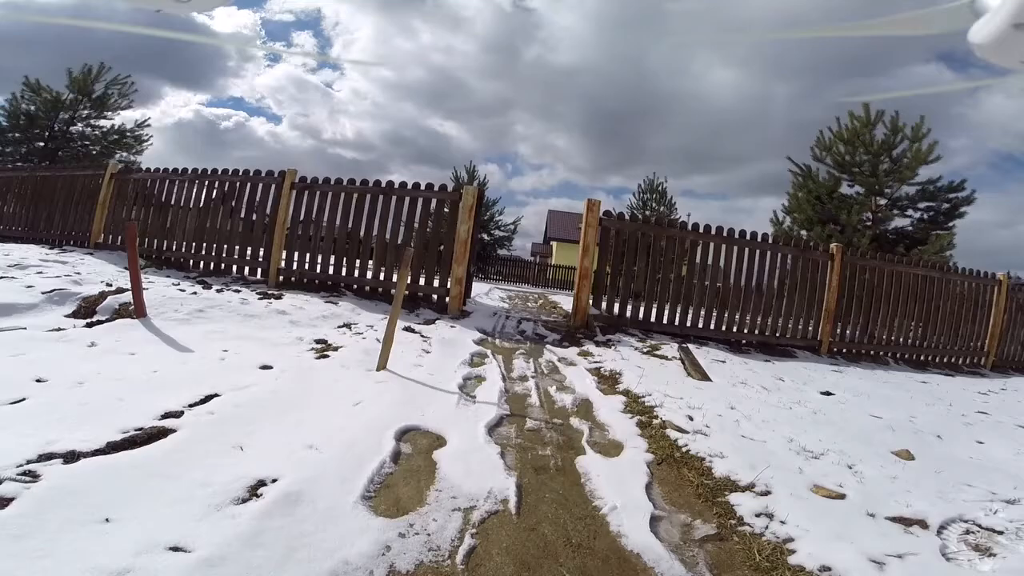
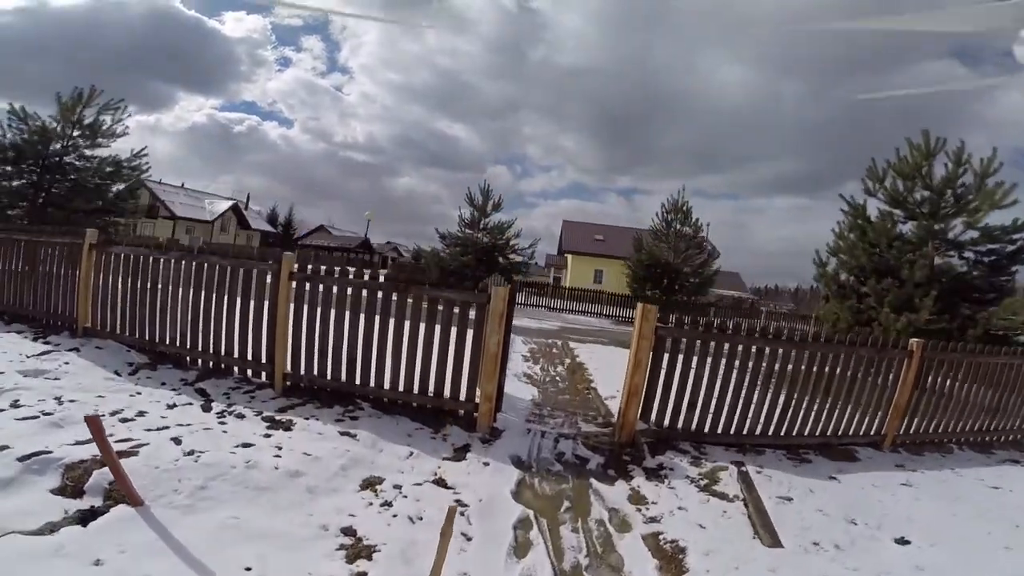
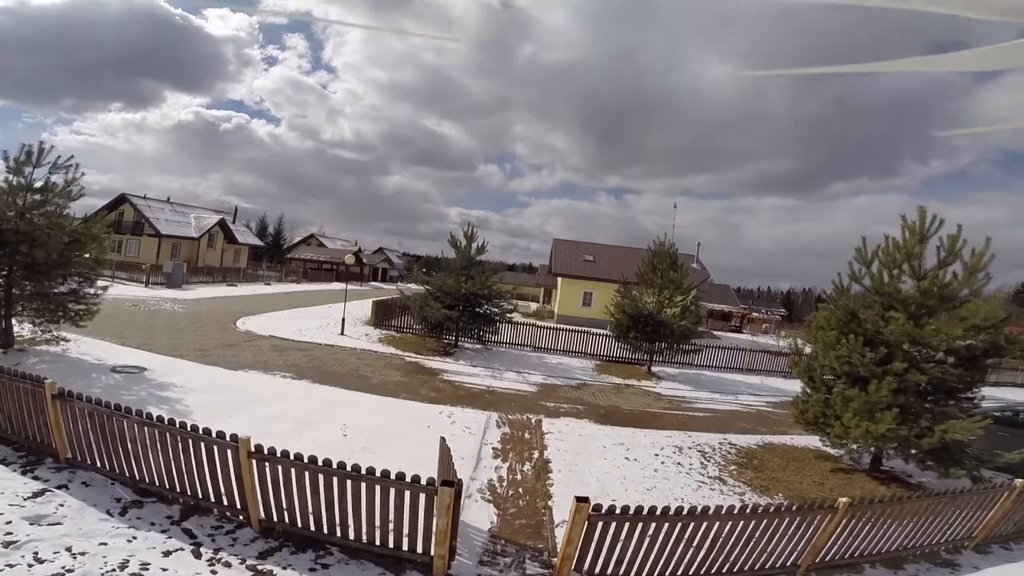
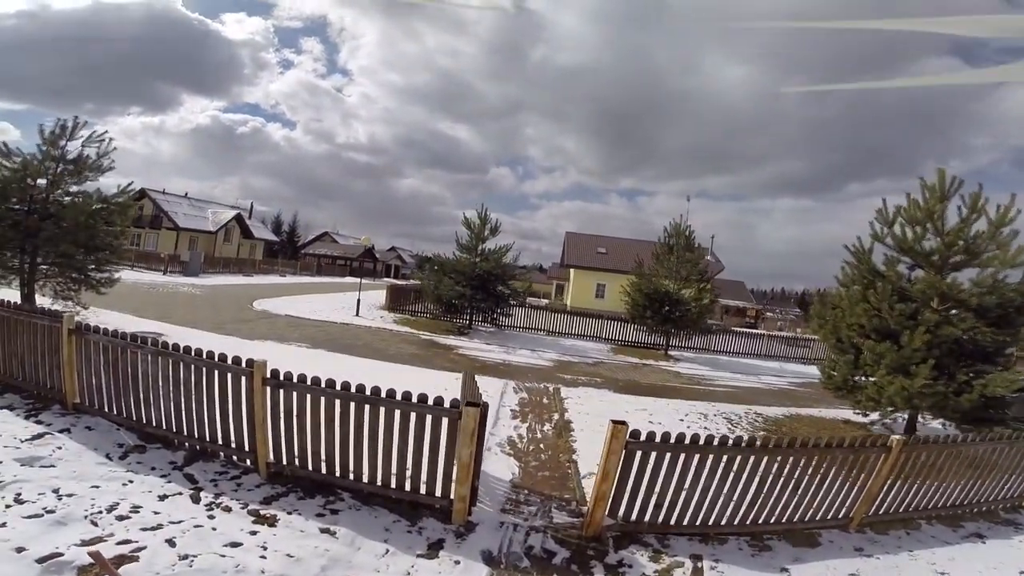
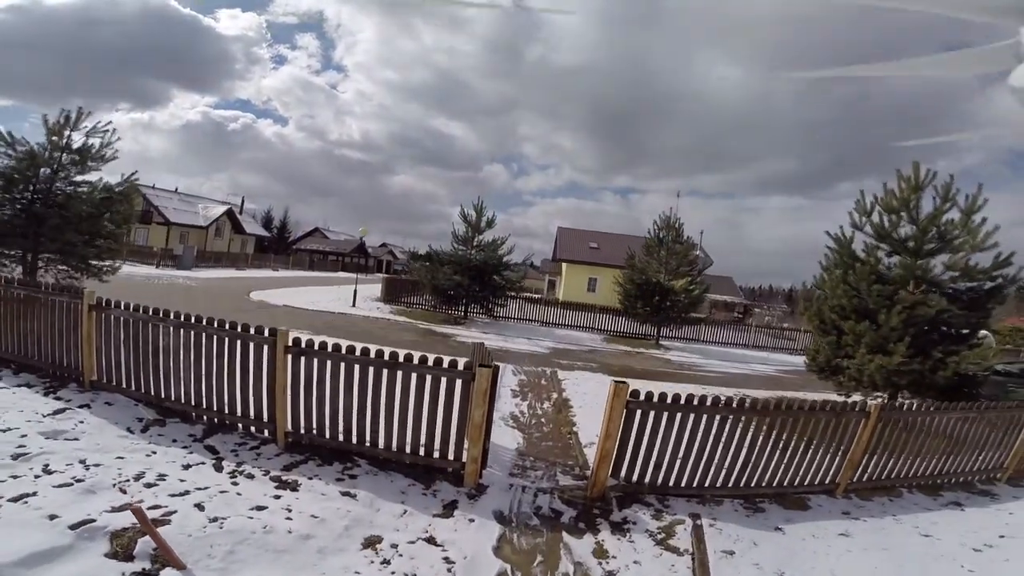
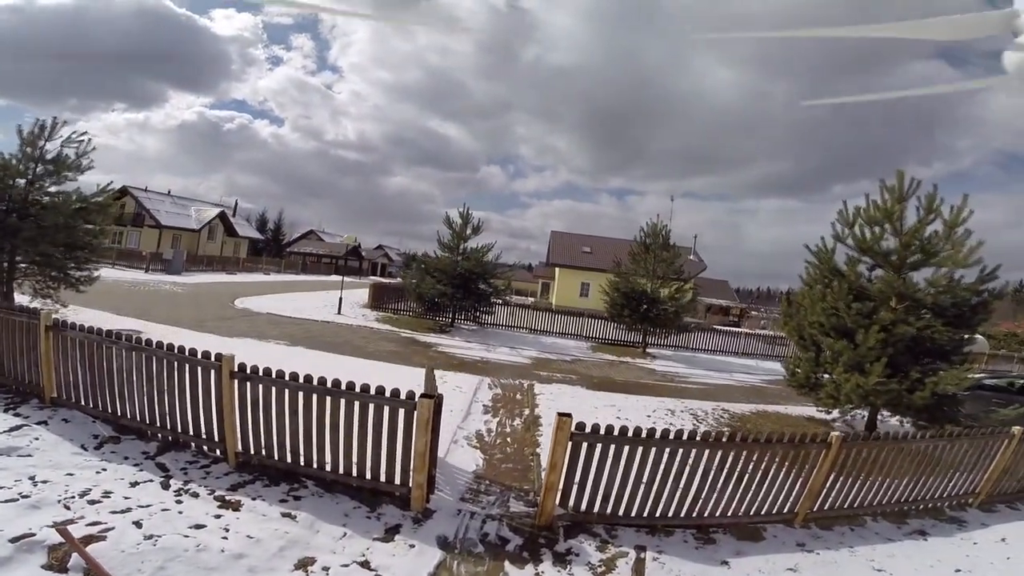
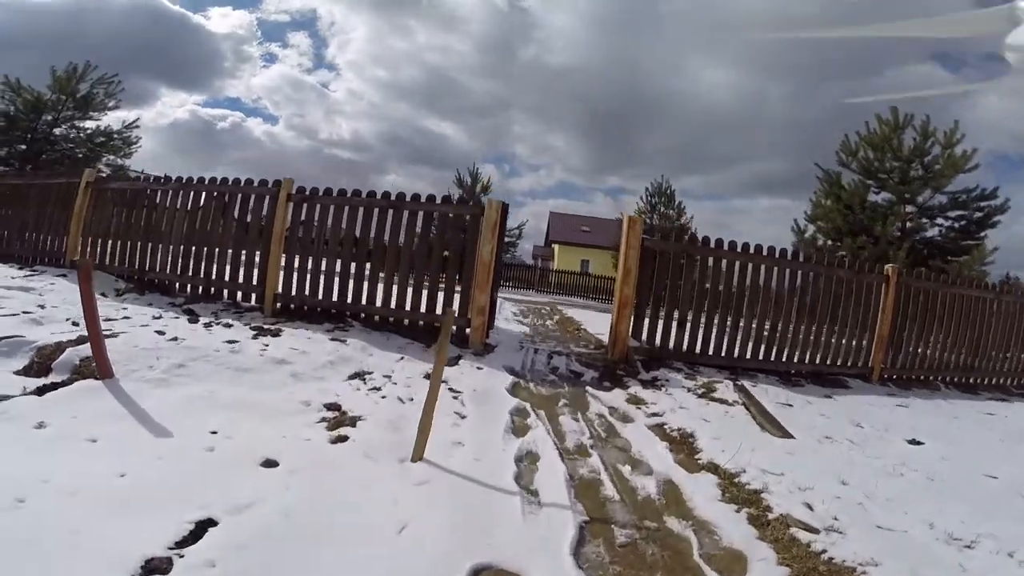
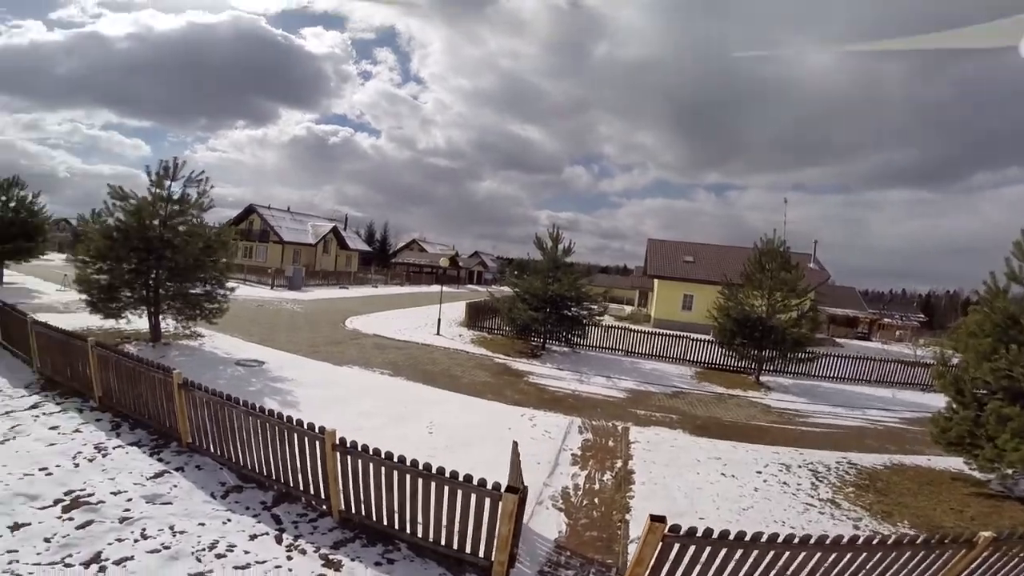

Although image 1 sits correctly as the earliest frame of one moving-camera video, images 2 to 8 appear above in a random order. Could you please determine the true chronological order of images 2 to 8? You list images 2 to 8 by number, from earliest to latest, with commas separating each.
7, 2, 5, 6, 4, 3, 8
